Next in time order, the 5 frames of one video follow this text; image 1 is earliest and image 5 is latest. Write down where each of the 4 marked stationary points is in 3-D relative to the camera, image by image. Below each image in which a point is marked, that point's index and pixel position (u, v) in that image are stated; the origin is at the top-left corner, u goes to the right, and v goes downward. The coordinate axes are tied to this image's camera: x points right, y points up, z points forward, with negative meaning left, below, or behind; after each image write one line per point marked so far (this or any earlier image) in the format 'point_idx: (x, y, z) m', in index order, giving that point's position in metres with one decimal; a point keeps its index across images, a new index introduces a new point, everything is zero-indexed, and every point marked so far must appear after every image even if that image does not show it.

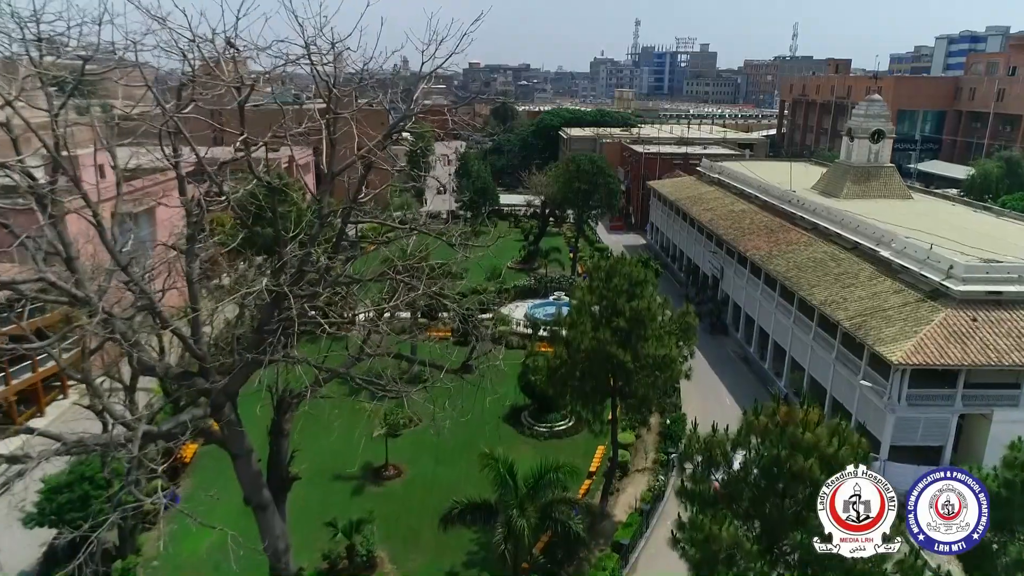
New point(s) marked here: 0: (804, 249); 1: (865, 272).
0: (+7.9, +1.0, +19.5) m
1: (+8.3, +0.4, +16.9) m
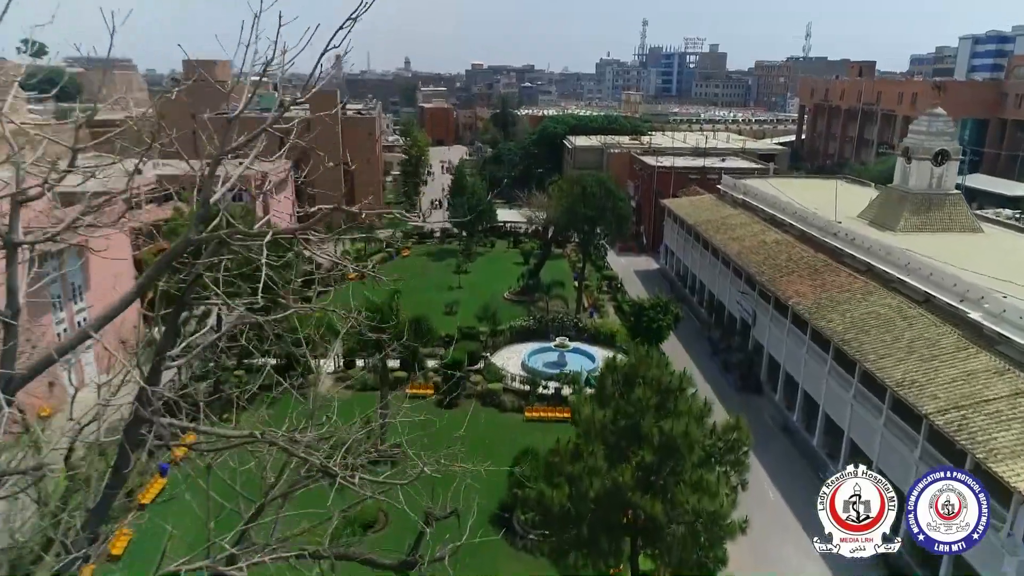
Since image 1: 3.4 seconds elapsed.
0: (+7.7, -0.3, +15.9) m
1: (+8.1, -1.0, +13.3) m
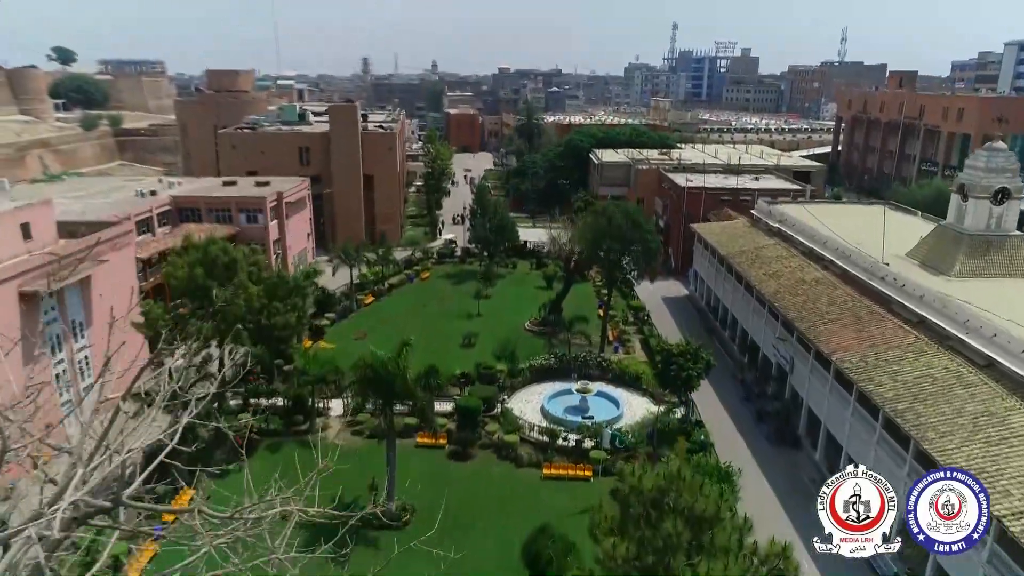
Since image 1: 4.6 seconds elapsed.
0: (+8.1, -1.5, +14.4) m
1: (+8.3, -2.1, +11.8) m
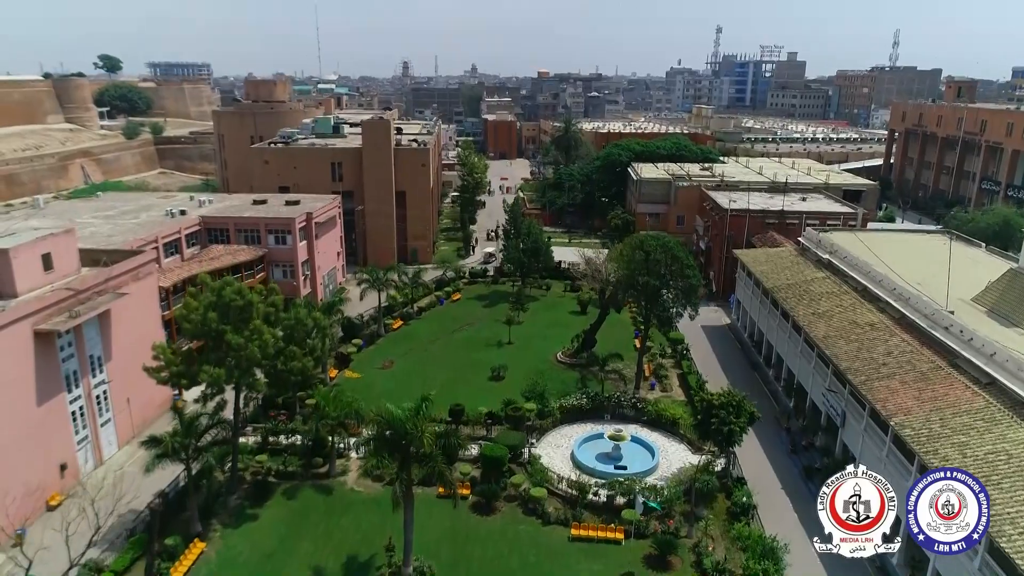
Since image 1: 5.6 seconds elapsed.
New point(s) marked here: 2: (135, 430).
0: (+8.6, -2.6, +13.0) m
1: (+8.7, -3.3, +10.3) m
2: (-10.5, -4.0, +20.0) m
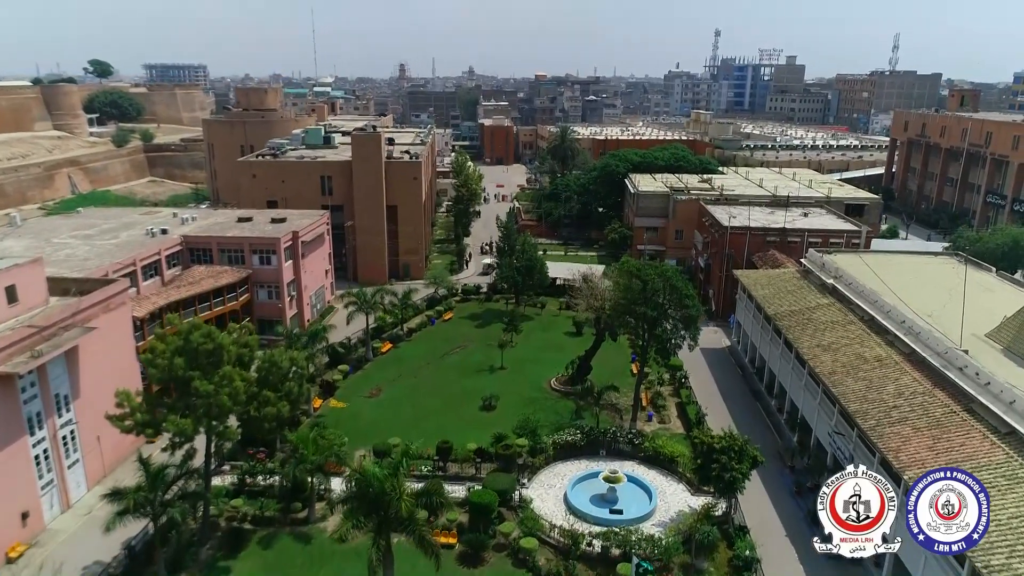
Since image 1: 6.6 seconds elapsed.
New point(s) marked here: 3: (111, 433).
0: (+8.3, -3.5, +12.1) m
1: (+8.4, -4.1, +9.4) m
2: (-10.8, -4.8, +19.0) m
3: (-10.7, -3.9, +19.2) m
